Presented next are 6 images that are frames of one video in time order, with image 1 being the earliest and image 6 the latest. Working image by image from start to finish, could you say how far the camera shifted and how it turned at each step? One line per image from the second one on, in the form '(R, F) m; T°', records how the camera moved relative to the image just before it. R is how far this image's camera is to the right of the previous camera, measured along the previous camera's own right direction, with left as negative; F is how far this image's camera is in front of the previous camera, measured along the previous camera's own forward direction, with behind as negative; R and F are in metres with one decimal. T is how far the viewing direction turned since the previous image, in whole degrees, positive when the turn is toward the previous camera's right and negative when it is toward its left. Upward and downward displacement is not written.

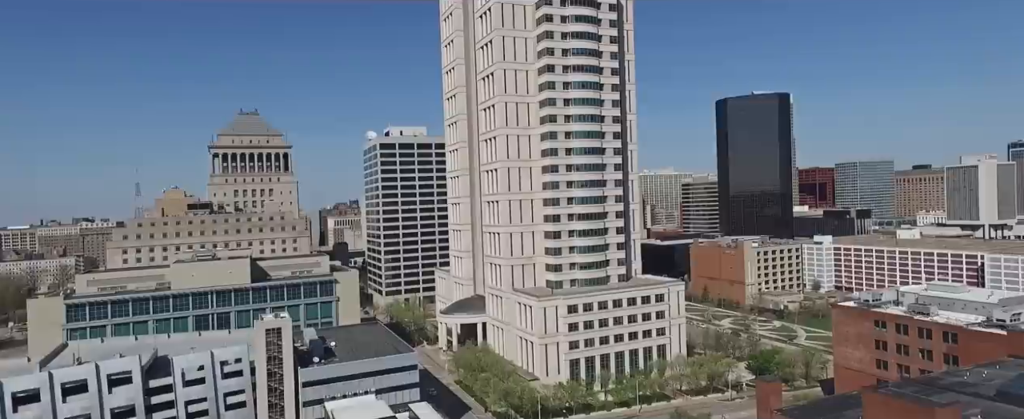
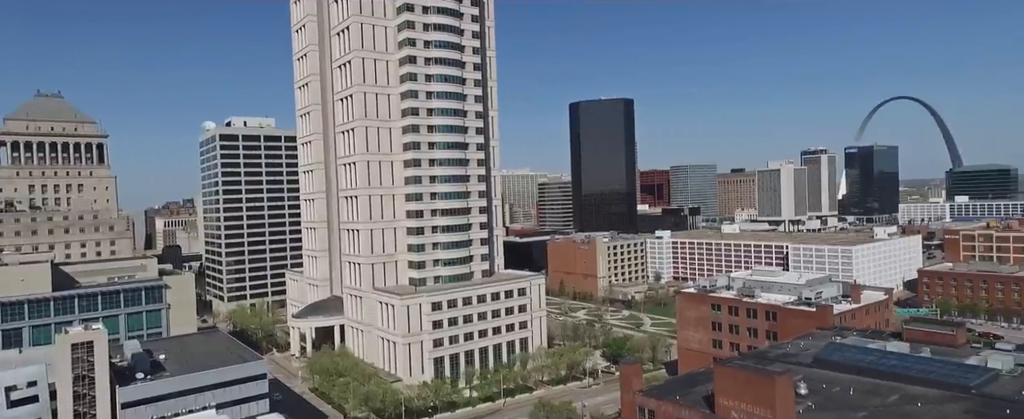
(+0.3, +1.7) m; +11°
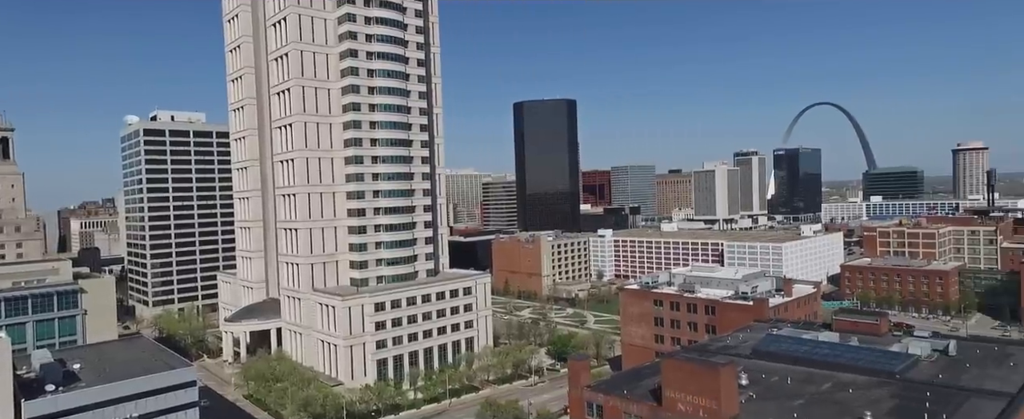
(+0.1, +1.0) m; +4°
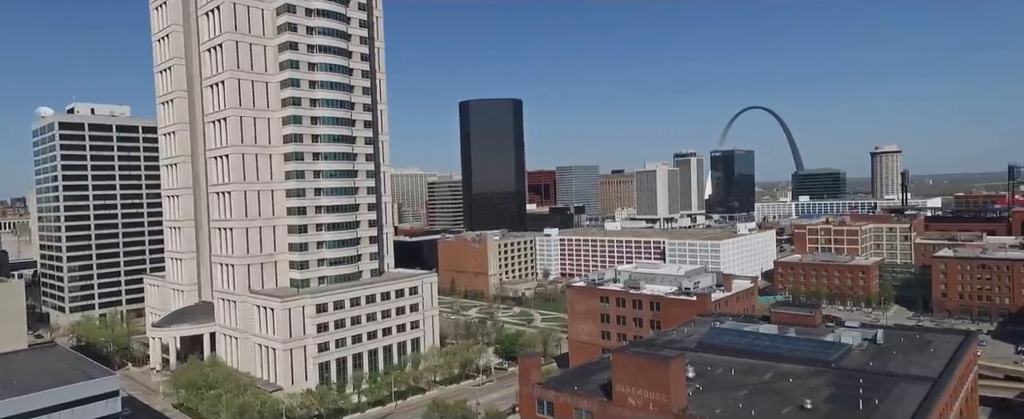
(0.0, +1.3) m; +4°
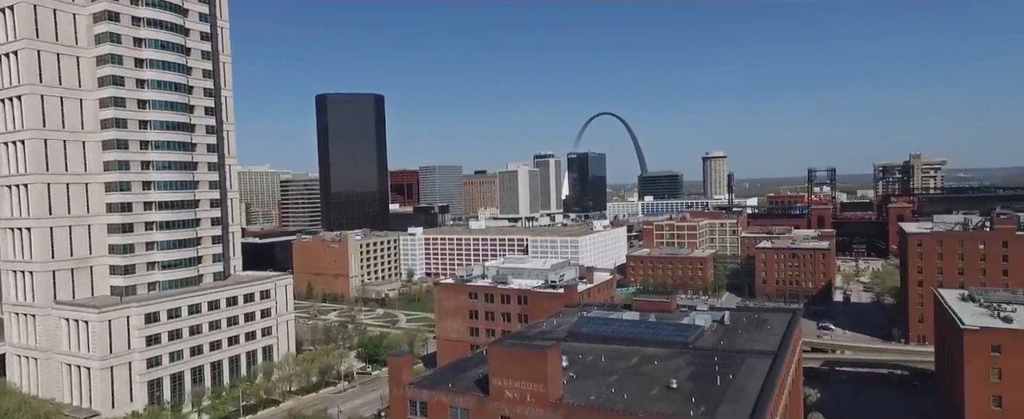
(+0.2, +4.5) m; +11°
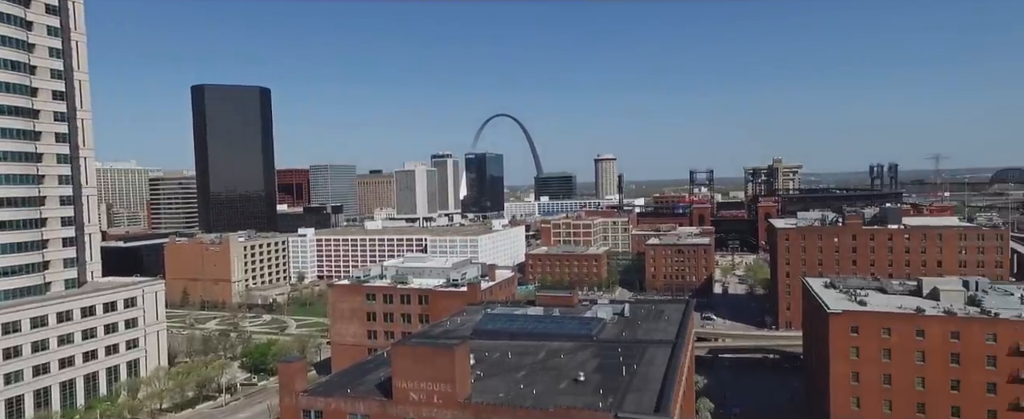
(-0.2, +4.9) m; +8°
